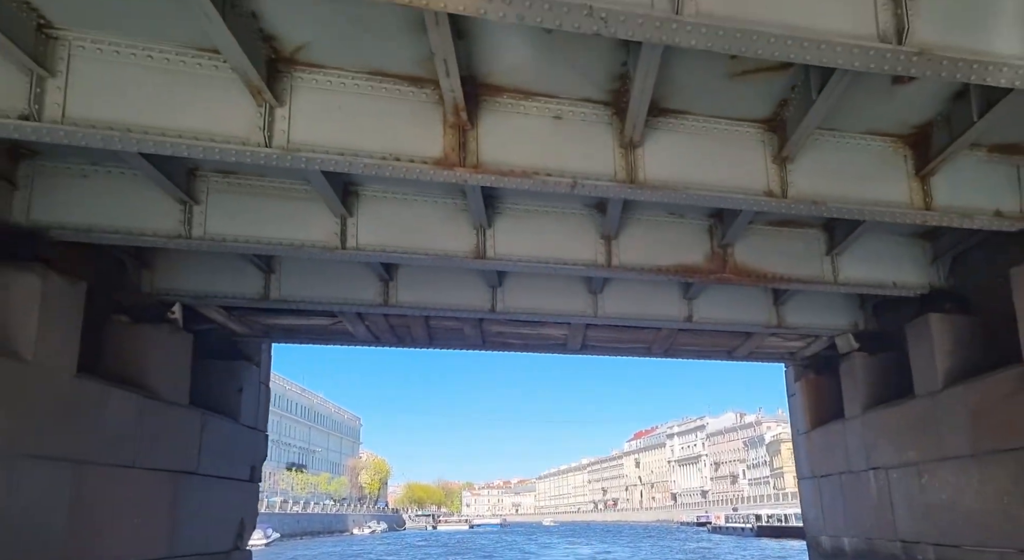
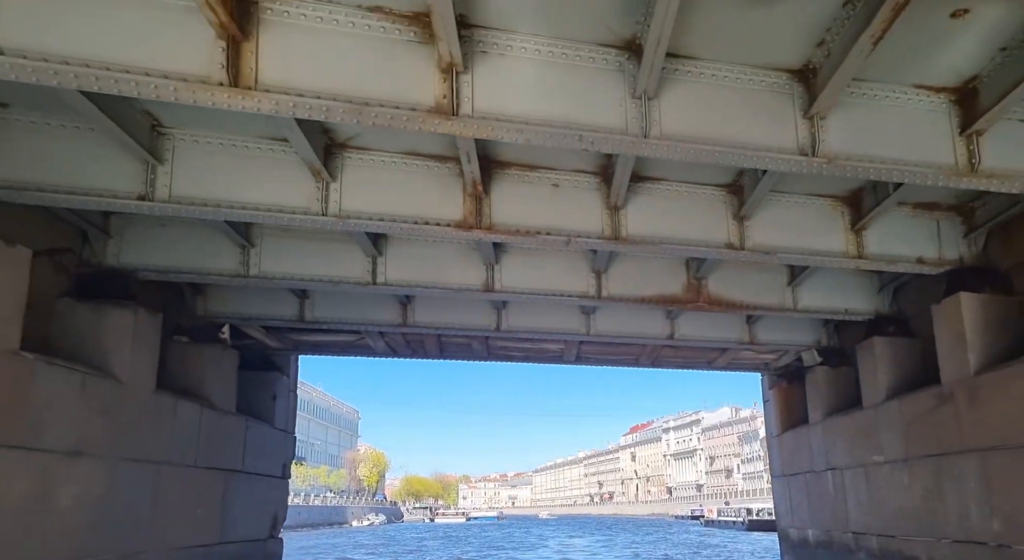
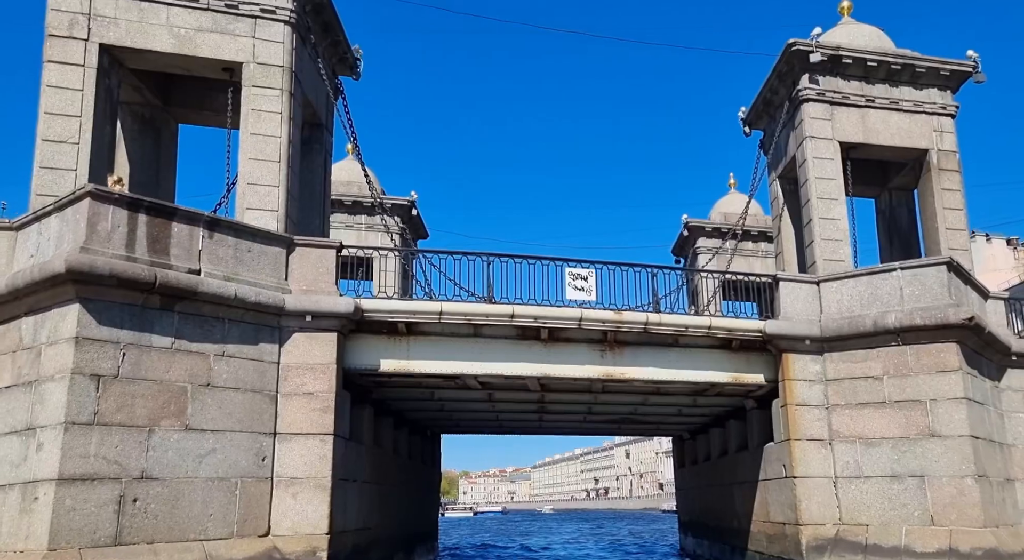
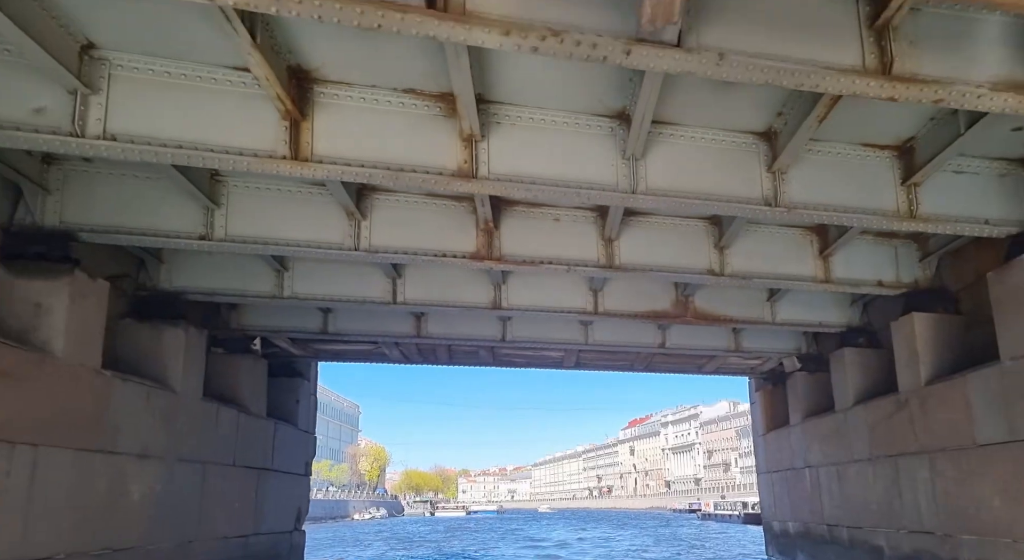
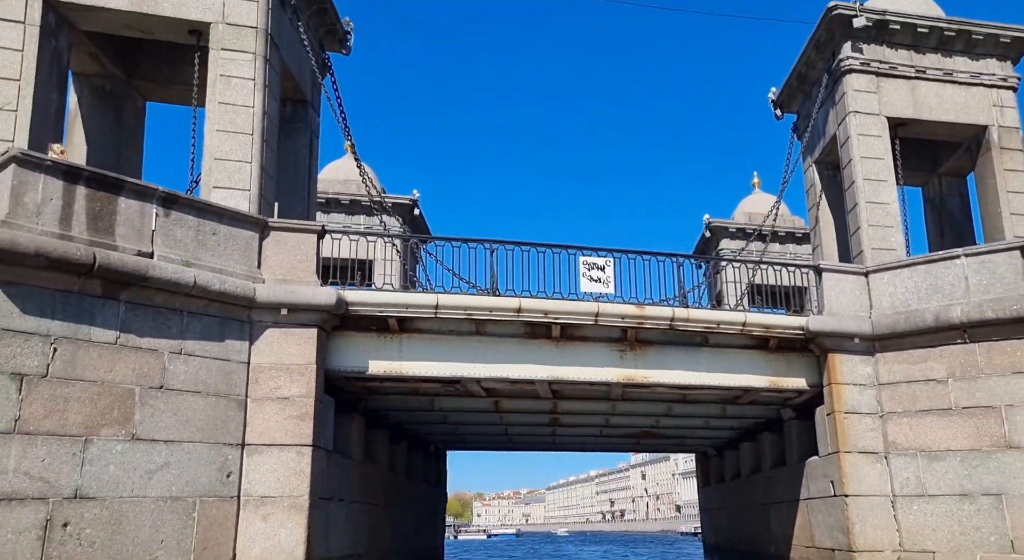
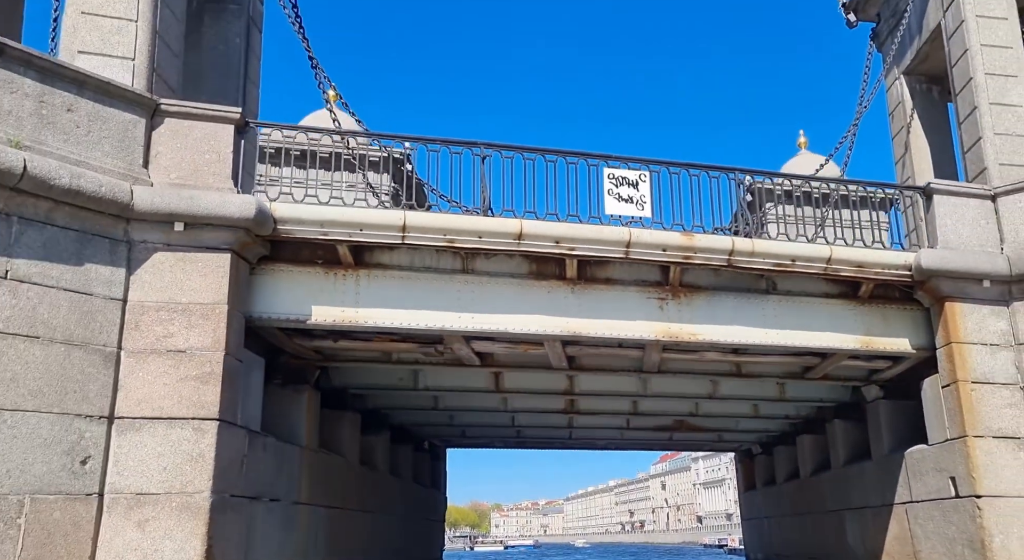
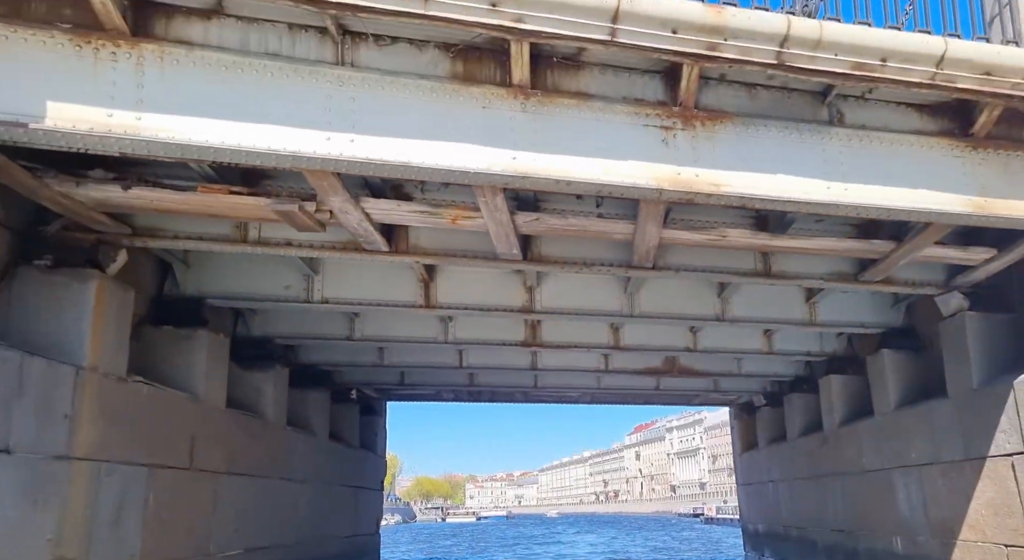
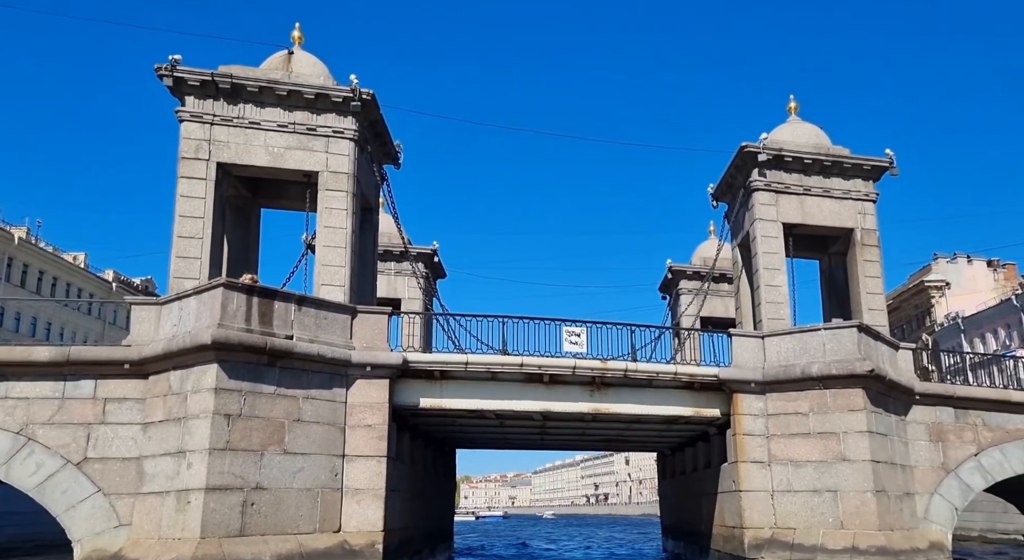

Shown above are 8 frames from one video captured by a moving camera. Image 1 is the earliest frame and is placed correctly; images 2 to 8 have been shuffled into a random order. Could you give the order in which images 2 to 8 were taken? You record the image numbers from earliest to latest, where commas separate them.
2, 4, 7, 6, 5, 3, 8
